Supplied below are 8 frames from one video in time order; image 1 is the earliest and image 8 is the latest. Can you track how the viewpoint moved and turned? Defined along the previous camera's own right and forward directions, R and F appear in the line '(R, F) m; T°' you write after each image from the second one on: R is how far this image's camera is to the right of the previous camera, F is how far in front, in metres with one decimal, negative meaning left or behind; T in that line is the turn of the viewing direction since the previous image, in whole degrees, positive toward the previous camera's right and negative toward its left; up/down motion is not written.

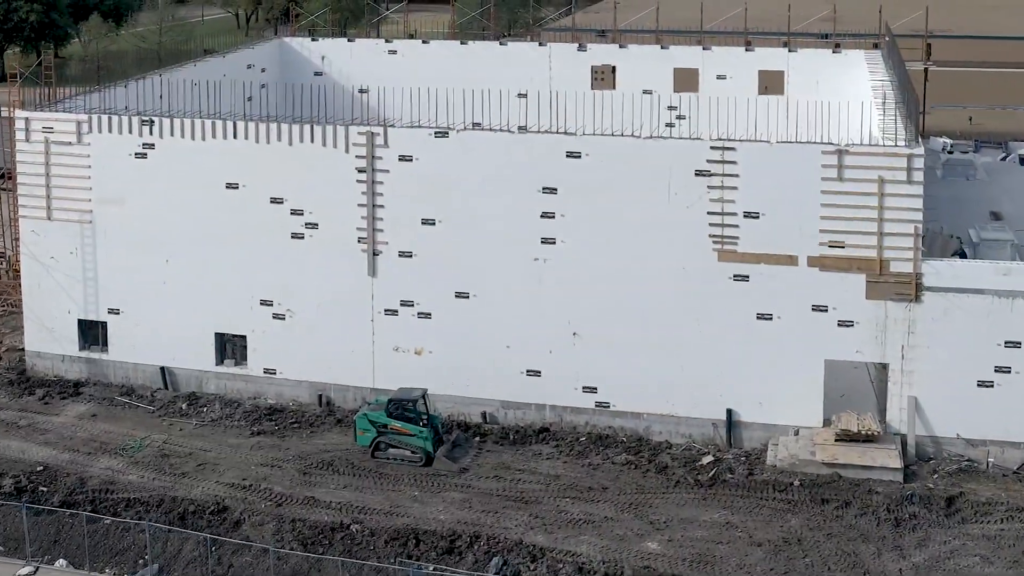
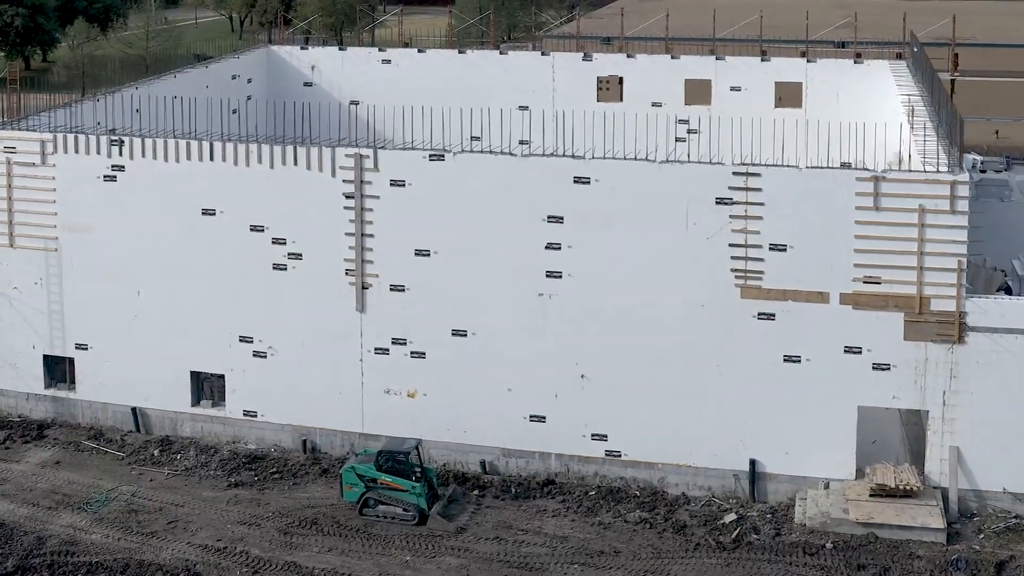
(-0.1, +3.1) m; 0°
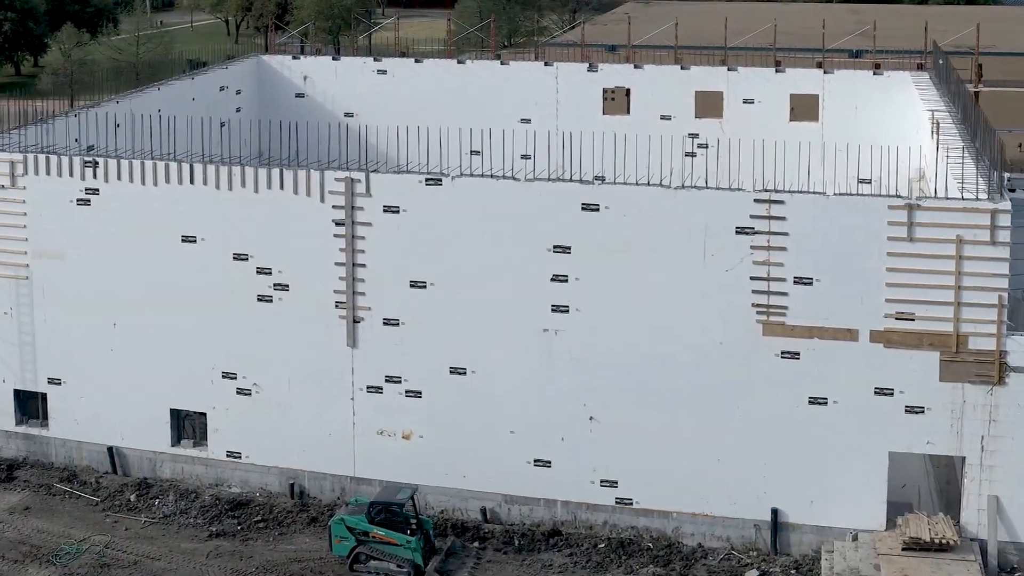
(-0.1, +2.3) m; 0°
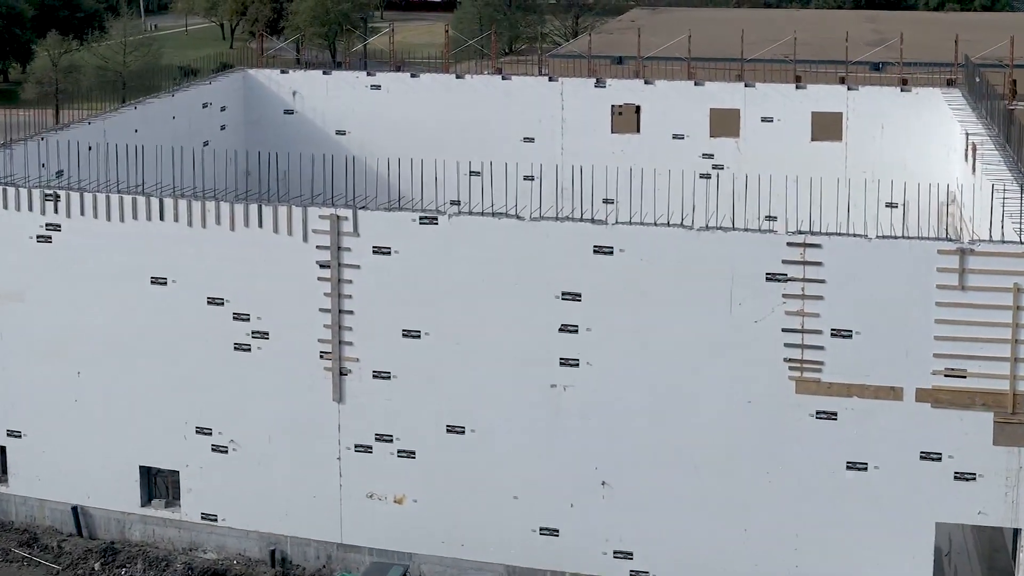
(-0.1, +3.0) m; 0°
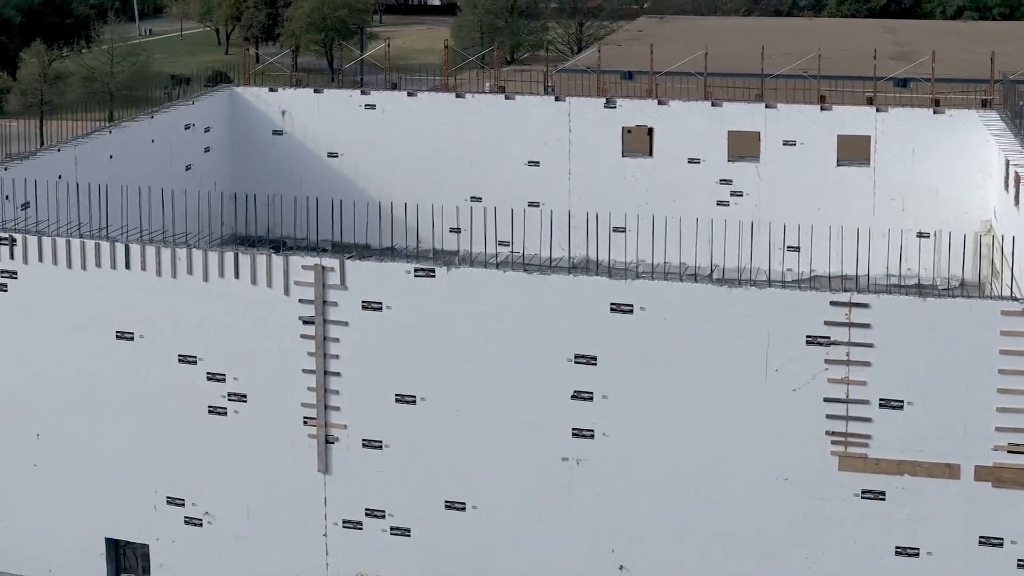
(-0.1, +2.9) m; 0°
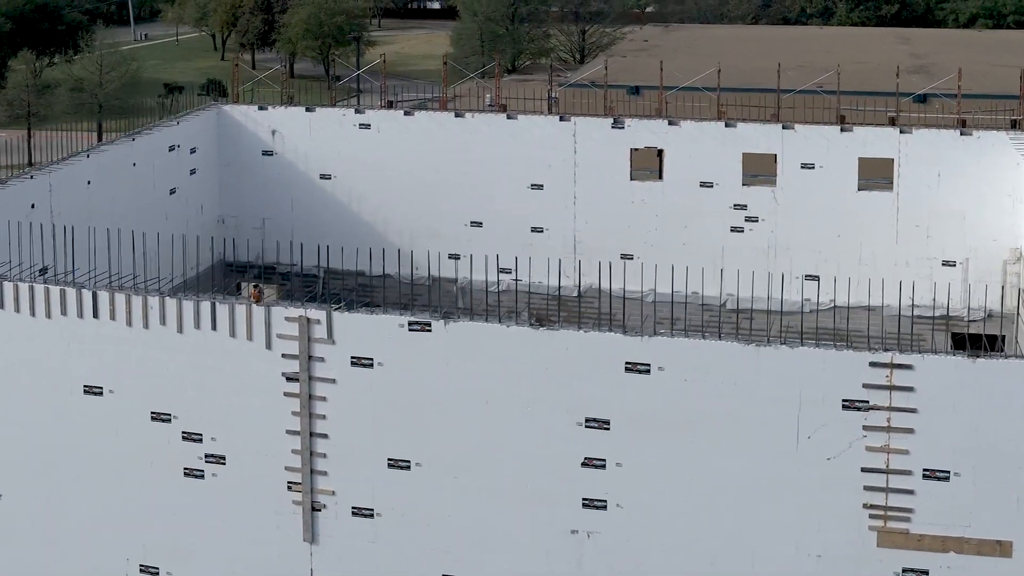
(-0.1, +2.2) m; 0°
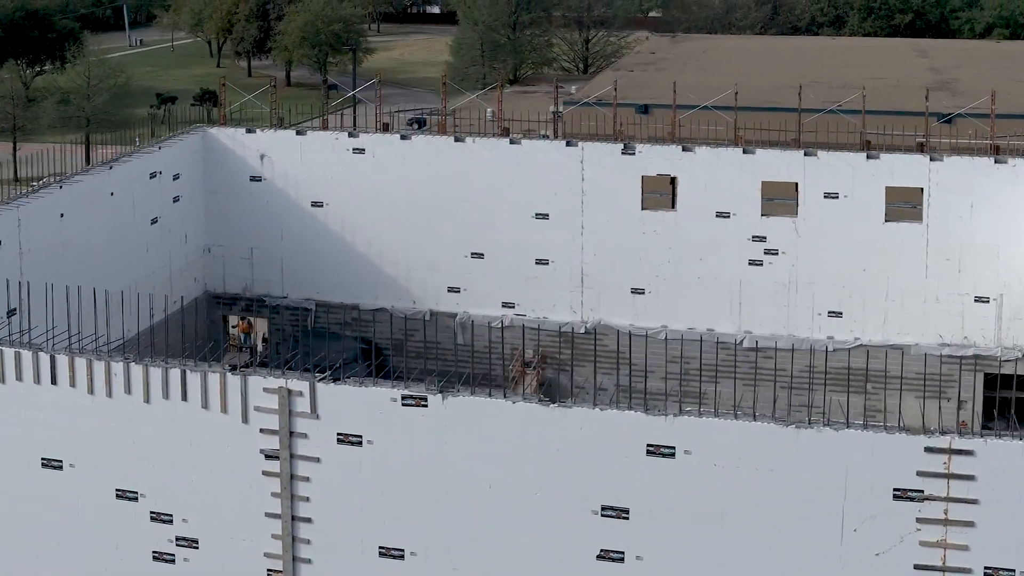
(-0.1, +2.4) m; 0°
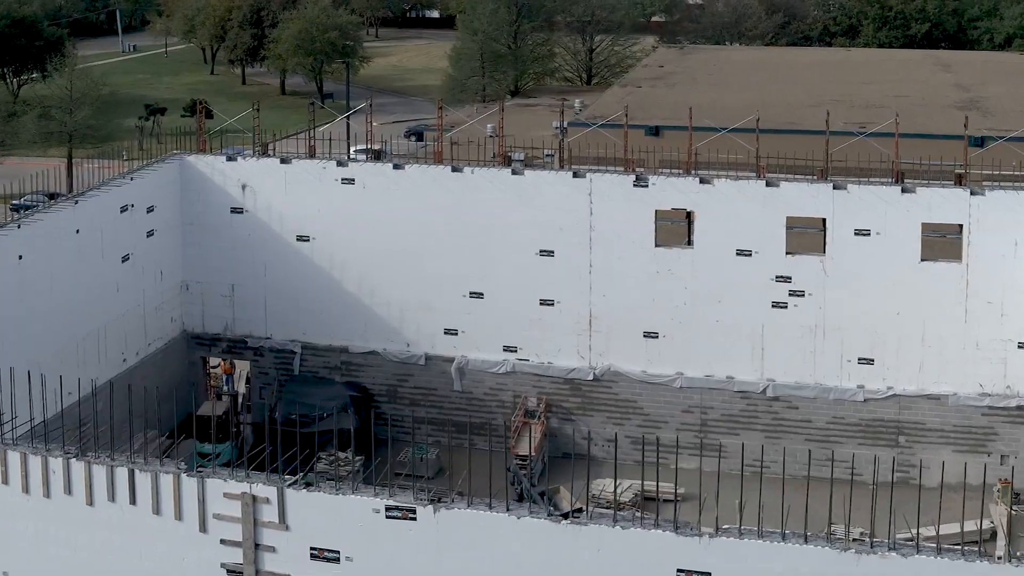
(-0.1, +2.9) m; 0°
